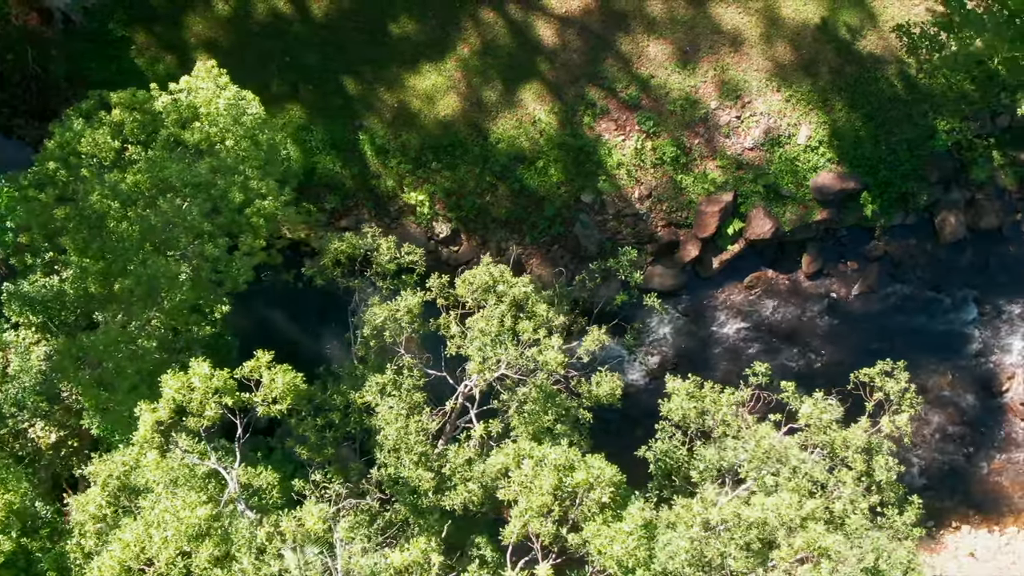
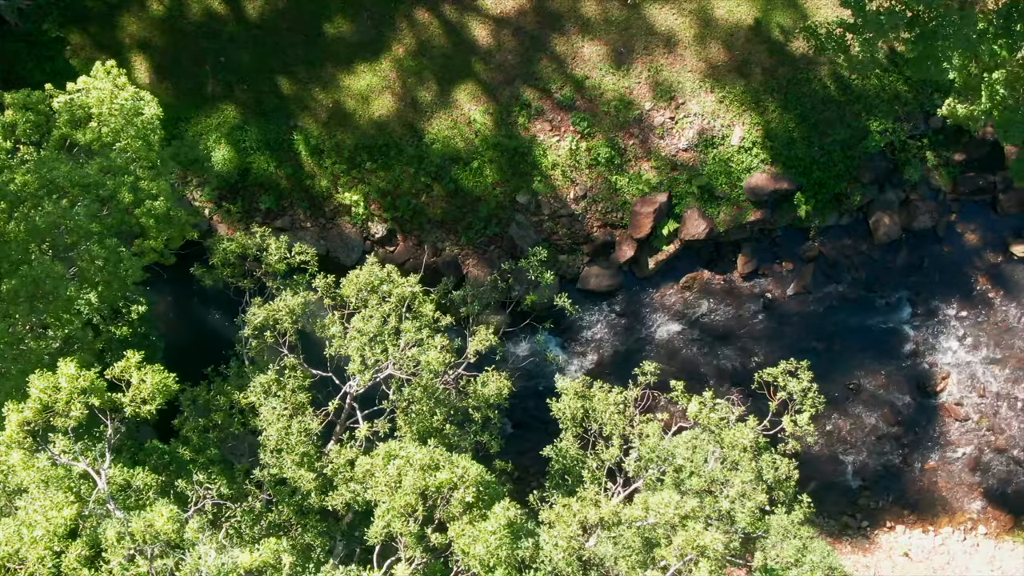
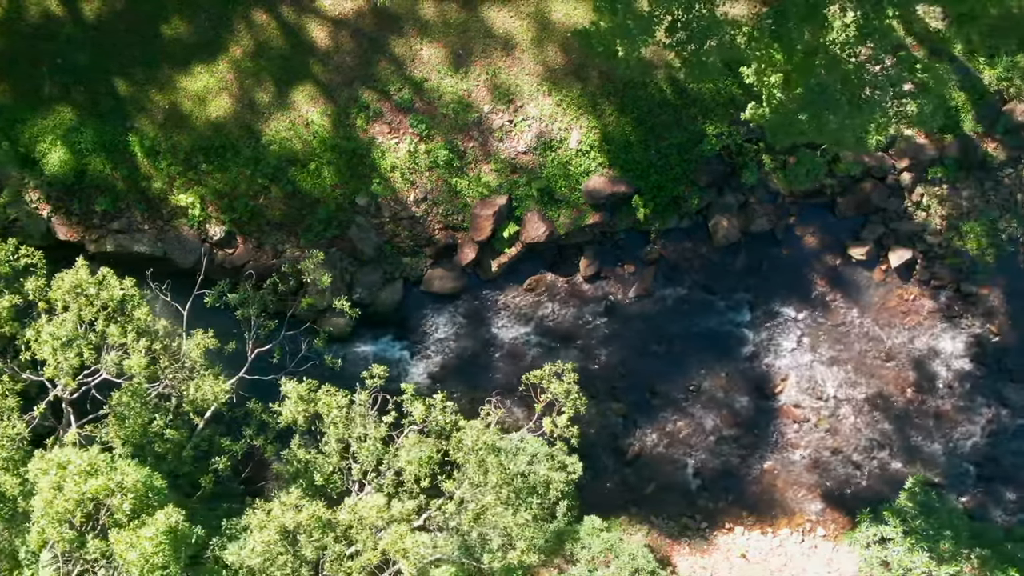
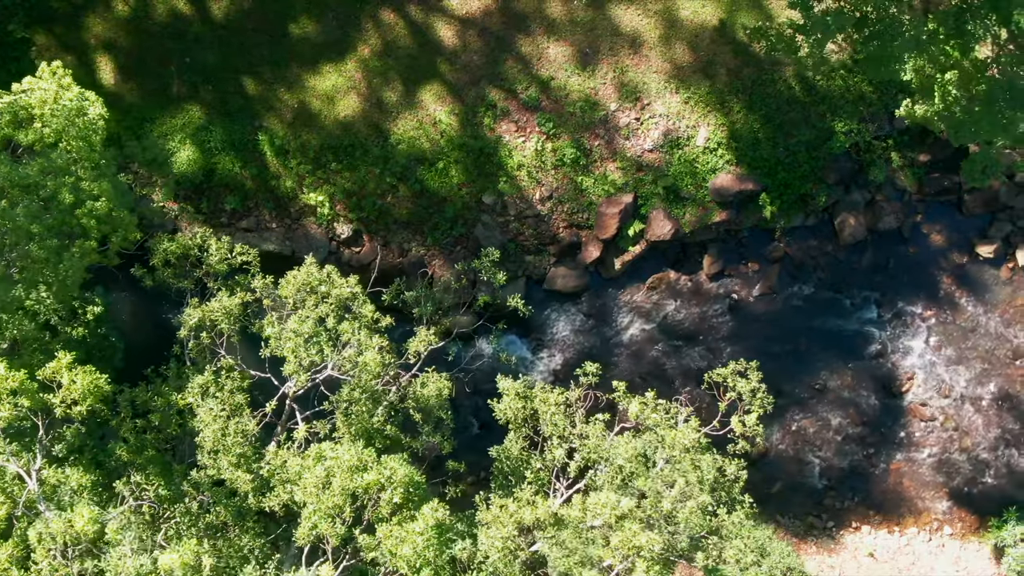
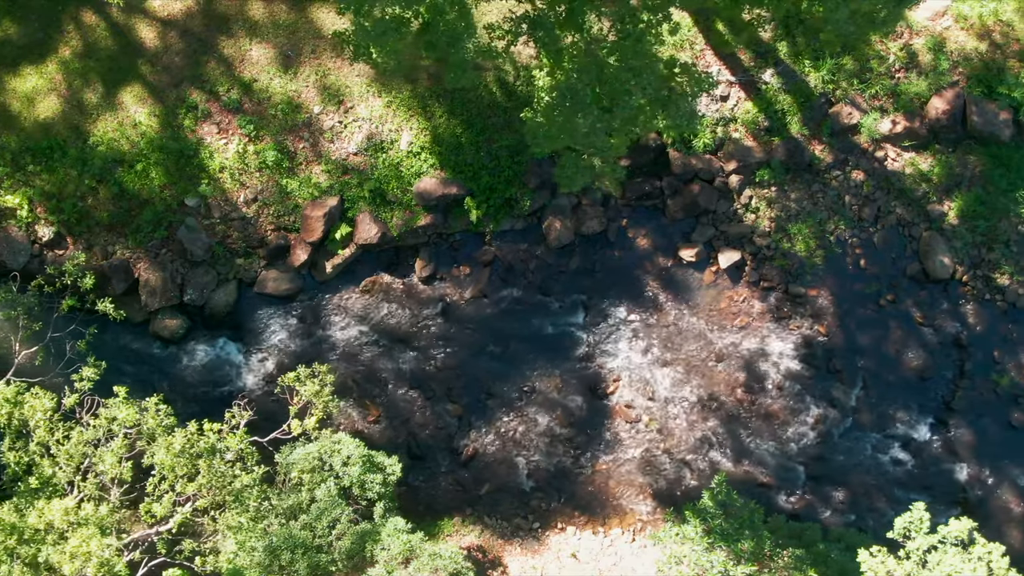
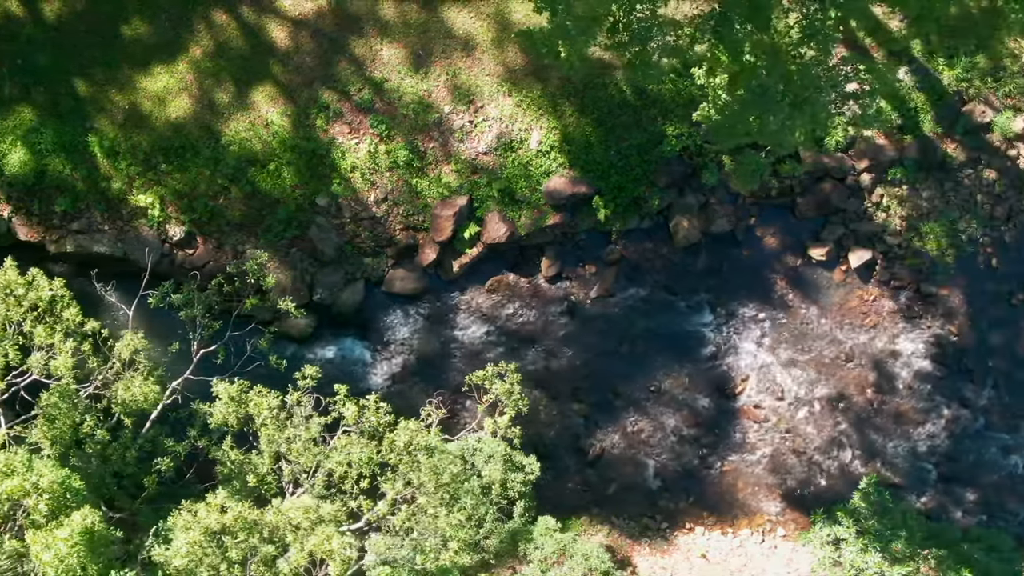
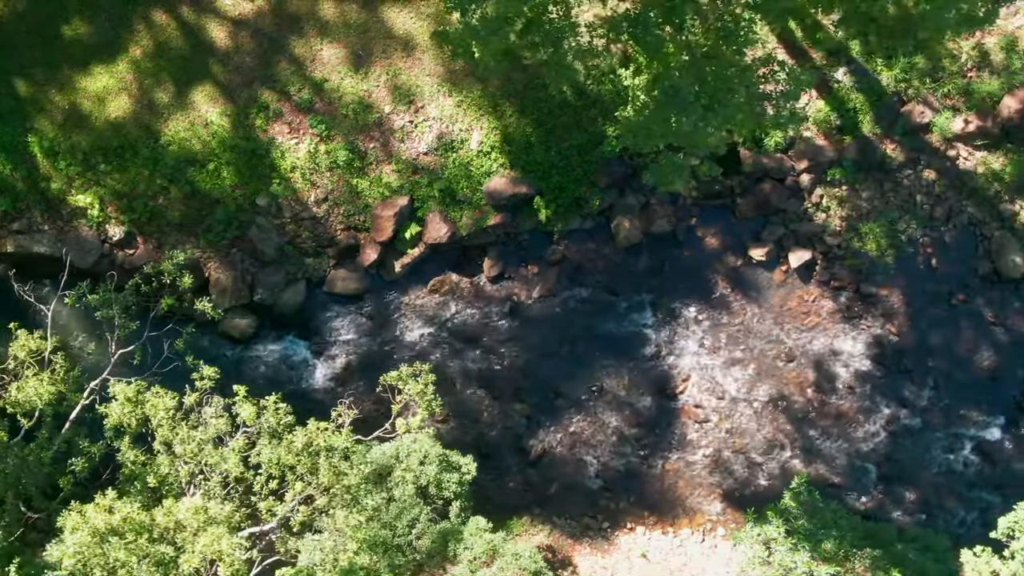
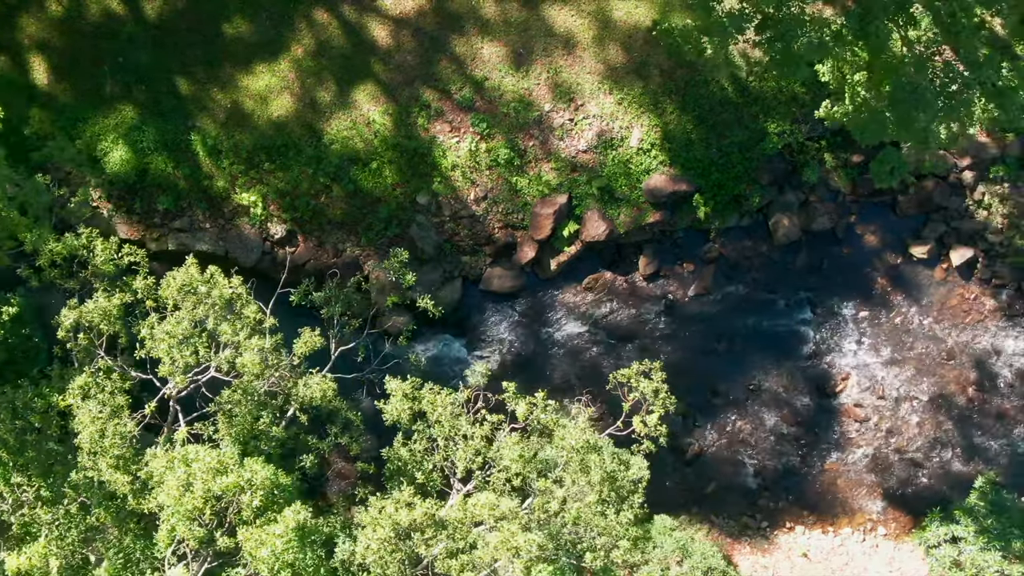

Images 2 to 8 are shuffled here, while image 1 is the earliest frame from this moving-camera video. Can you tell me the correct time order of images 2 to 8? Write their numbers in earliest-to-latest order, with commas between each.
2, 4, 8, 3, 6, 7, 5
